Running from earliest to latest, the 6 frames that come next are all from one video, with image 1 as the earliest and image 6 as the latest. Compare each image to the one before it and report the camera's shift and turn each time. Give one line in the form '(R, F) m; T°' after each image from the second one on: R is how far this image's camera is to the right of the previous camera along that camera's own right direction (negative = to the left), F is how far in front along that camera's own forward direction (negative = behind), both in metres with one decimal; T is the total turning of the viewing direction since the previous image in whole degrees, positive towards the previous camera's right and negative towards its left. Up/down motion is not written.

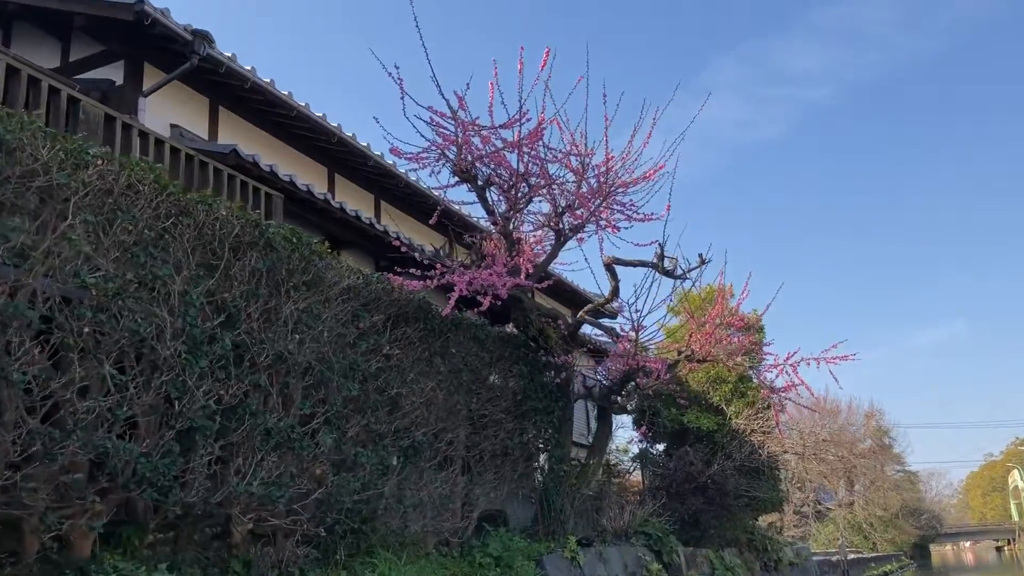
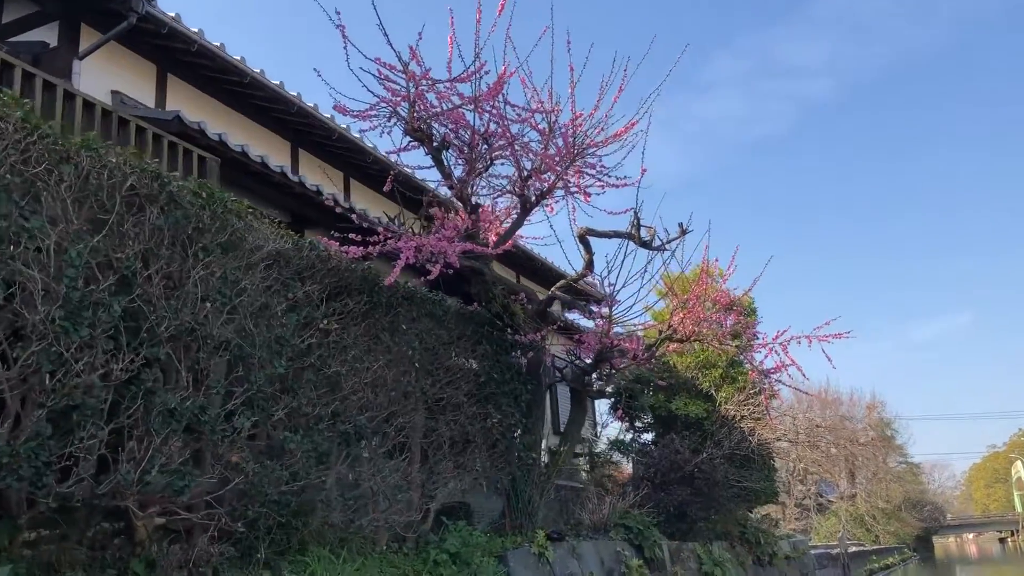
(+0.4, +0.8) m; 0°
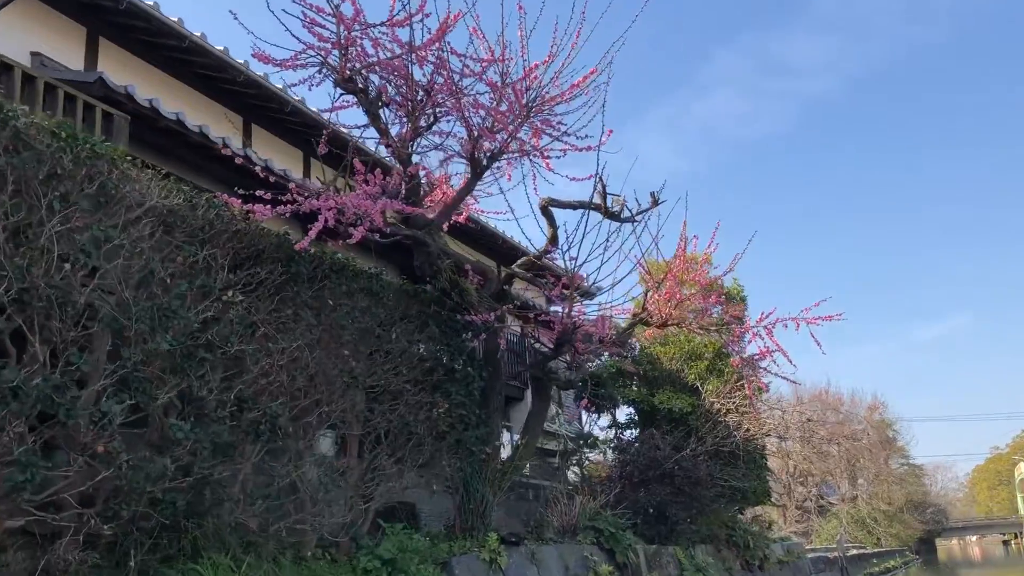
(+0.5, +1.0) m; 0°
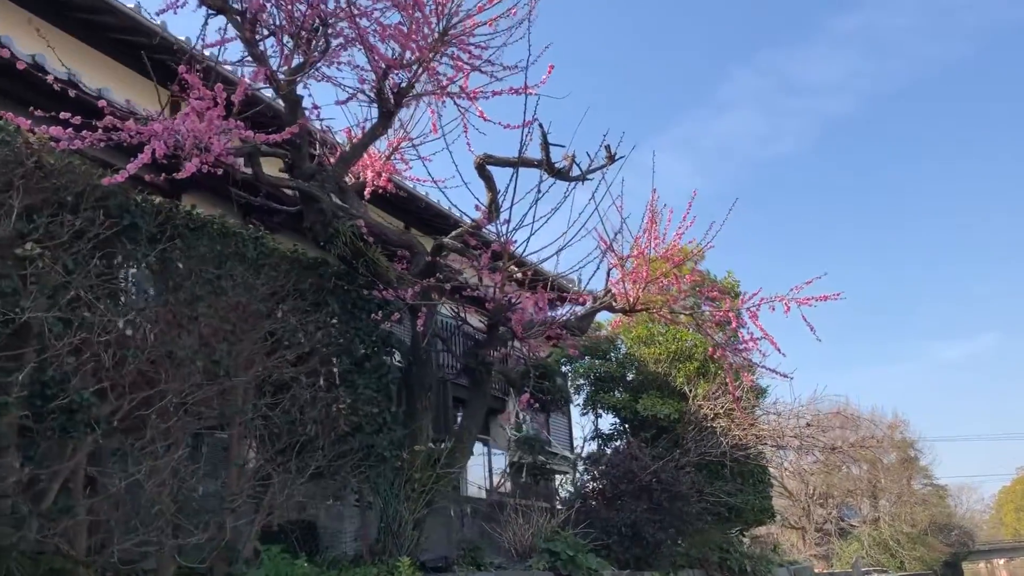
(+0.7, +1.5) m; -1°
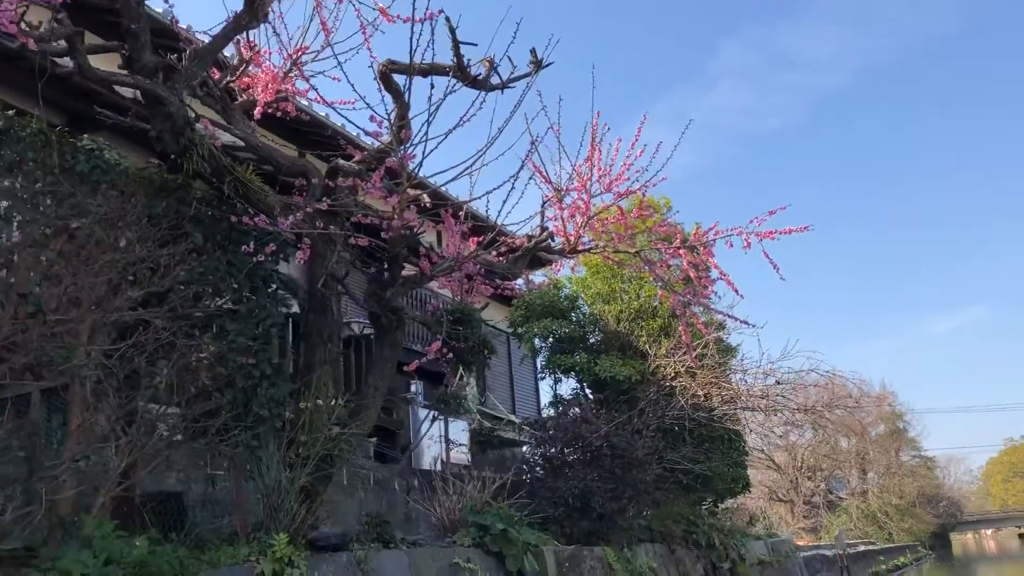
(+0.6, +1.1) m; +1°
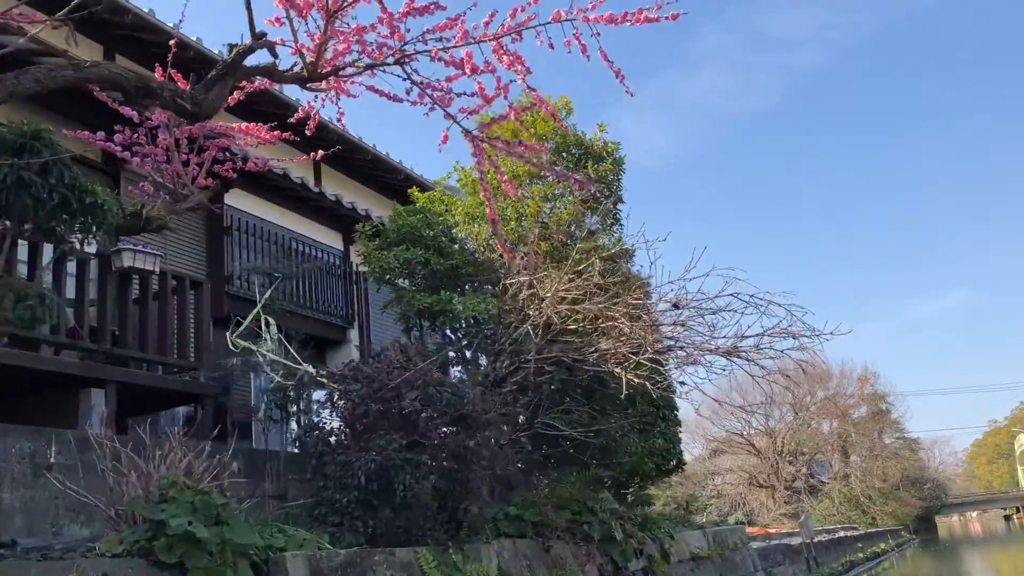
(+1.5, +2.8) m; +1°
